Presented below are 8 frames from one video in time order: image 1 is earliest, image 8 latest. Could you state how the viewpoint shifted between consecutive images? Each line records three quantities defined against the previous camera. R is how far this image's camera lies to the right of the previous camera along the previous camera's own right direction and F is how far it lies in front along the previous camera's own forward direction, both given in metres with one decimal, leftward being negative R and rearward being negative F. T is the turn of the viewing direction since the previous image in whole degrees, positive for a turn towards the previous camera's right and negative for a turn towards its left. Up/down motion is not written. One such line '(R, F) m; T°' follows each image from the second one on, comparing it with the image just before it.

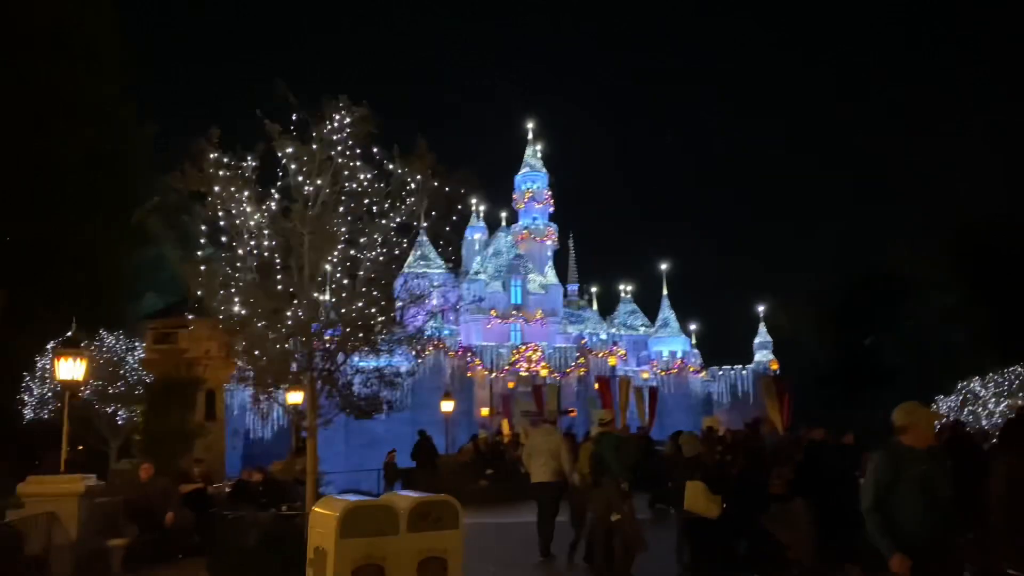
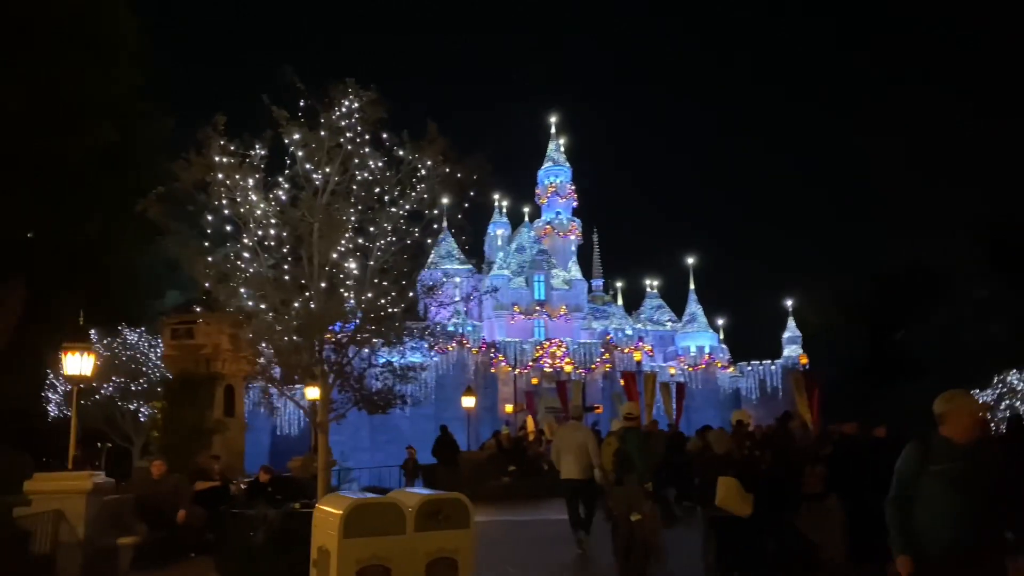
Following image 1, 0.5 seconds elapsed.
(+0.1, +0.4) m; -2°
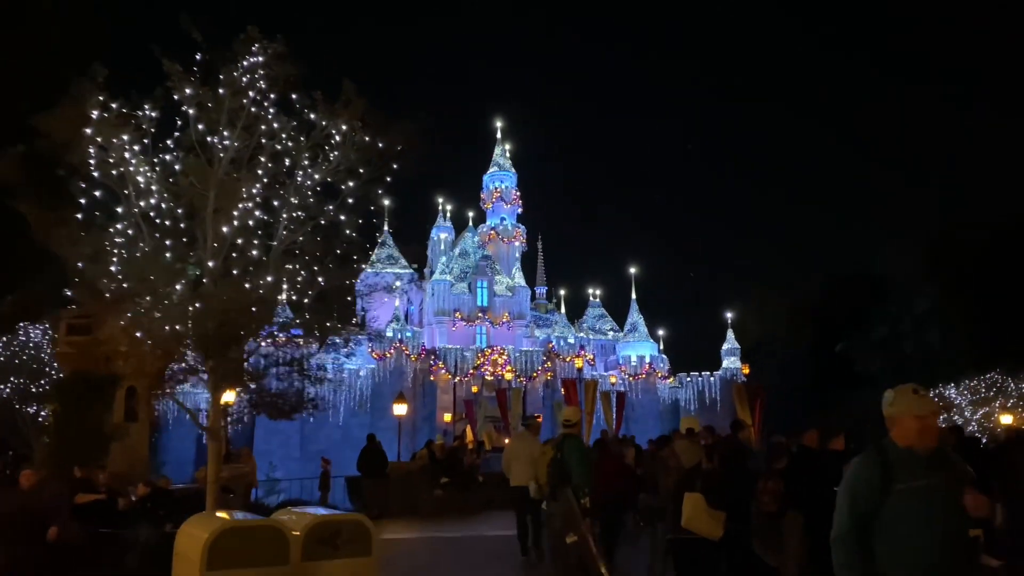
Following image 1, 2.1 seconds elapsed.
(+0.2, +1.2) m; +4°
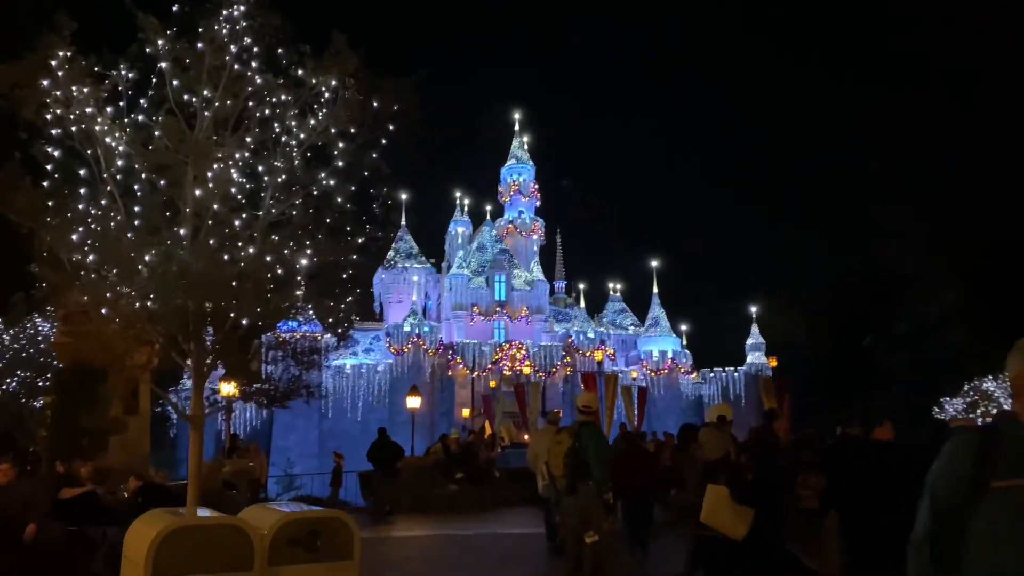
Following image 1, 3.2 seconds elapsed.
(+0.1, +0.8) m; -1°
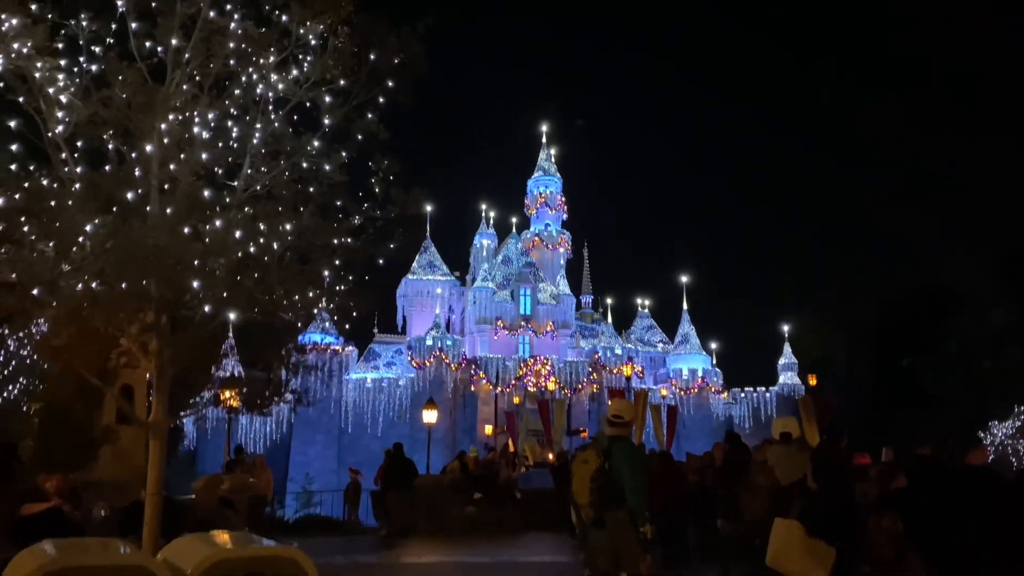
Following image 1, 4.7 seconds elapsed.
(+0.1, +1.3) m; -2°
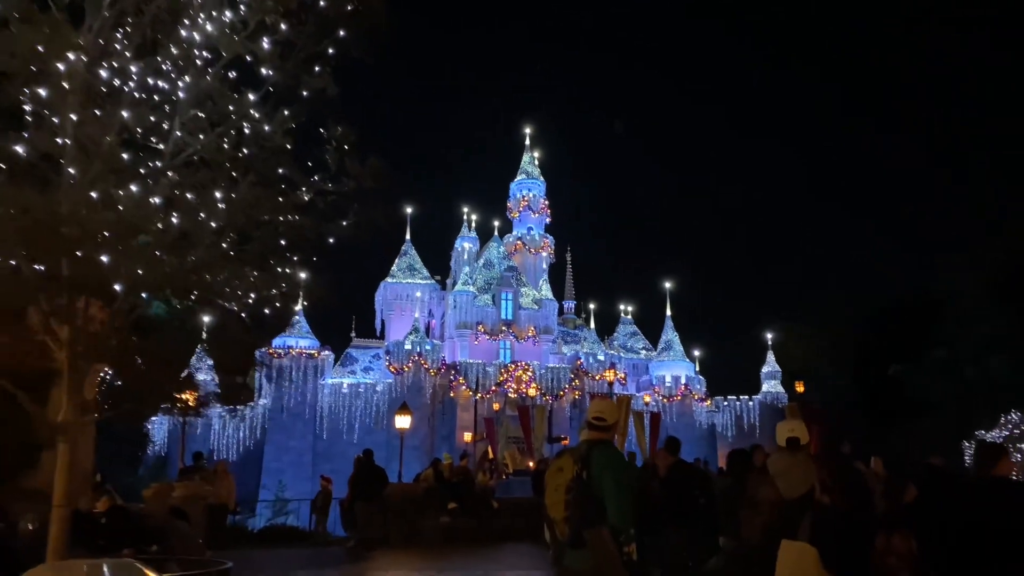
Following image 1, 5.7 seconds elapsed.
(+0.1, +0.9) m; +1°
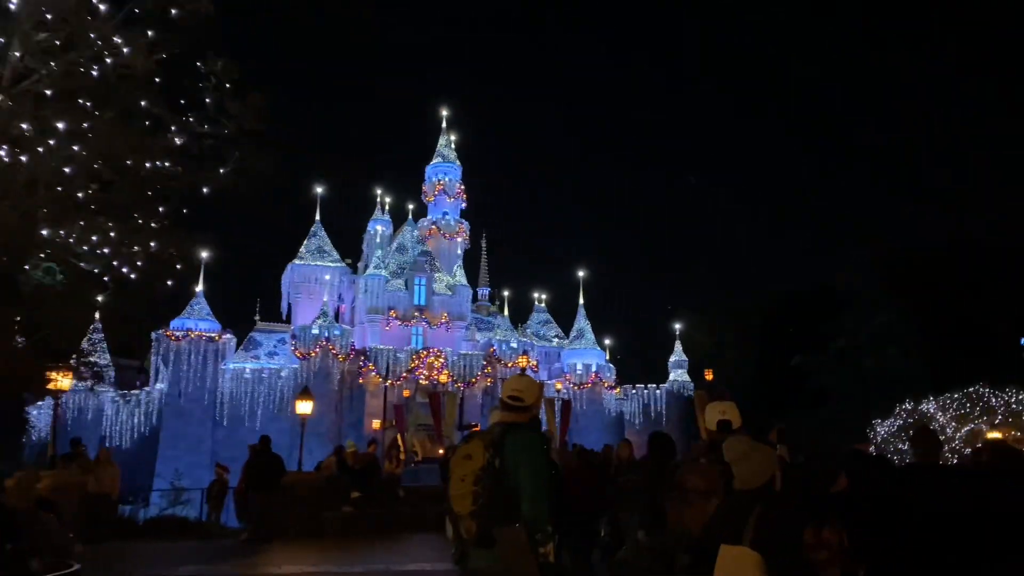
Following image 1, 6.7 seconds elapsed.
(+0.1, +0.7) m; +6°
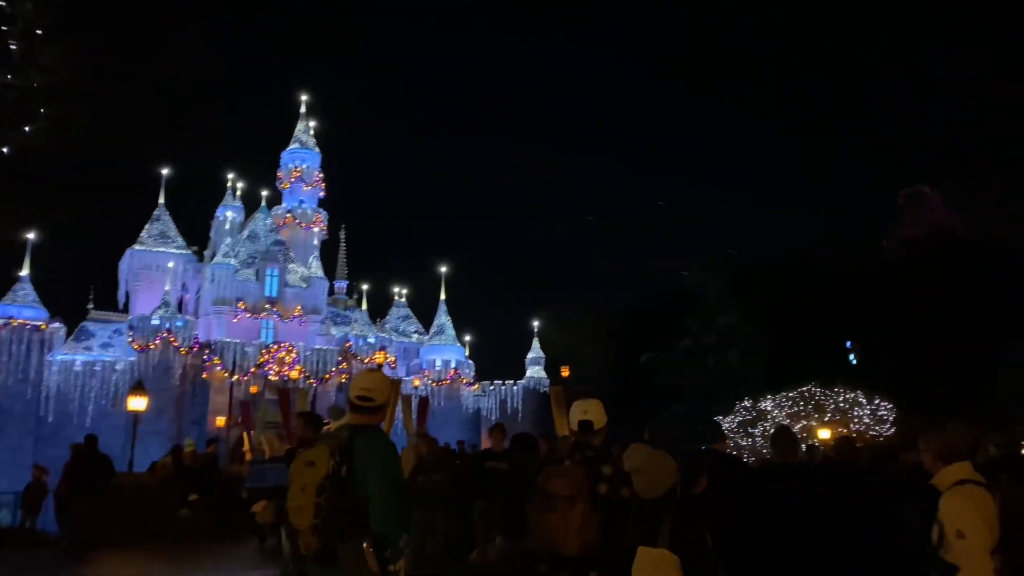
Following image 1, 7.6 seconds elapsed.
(0.0, +0.4) m; +9°
